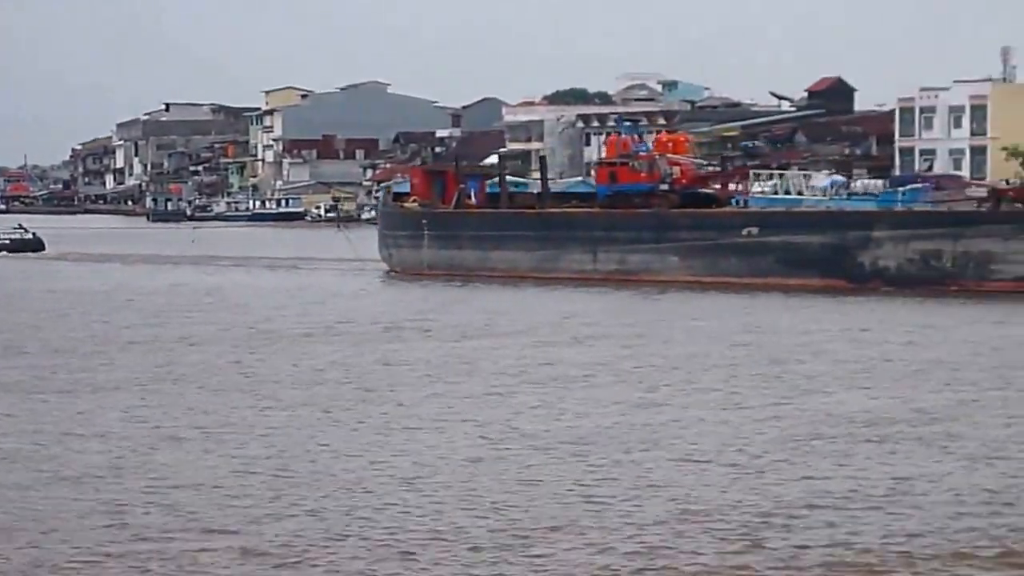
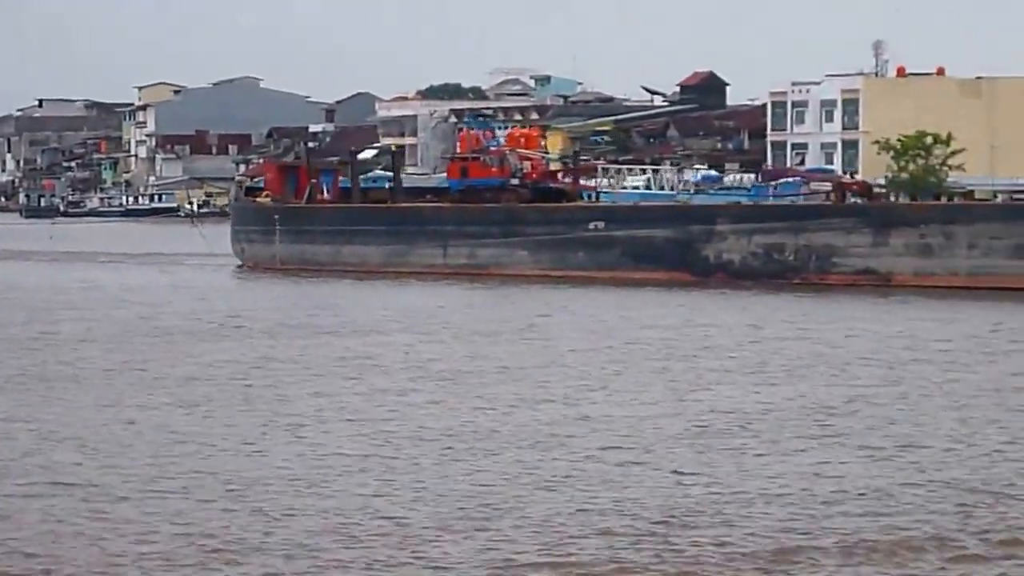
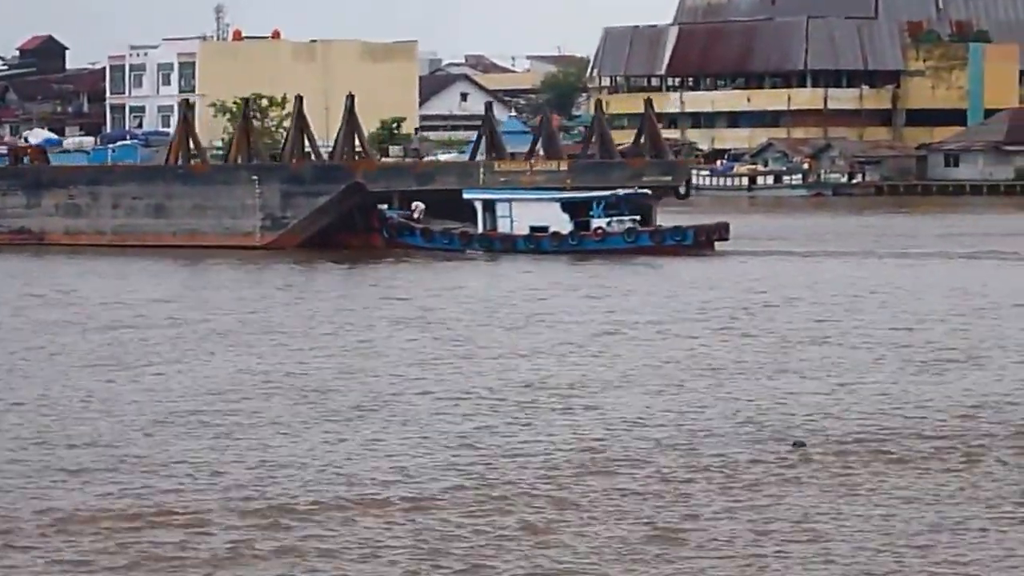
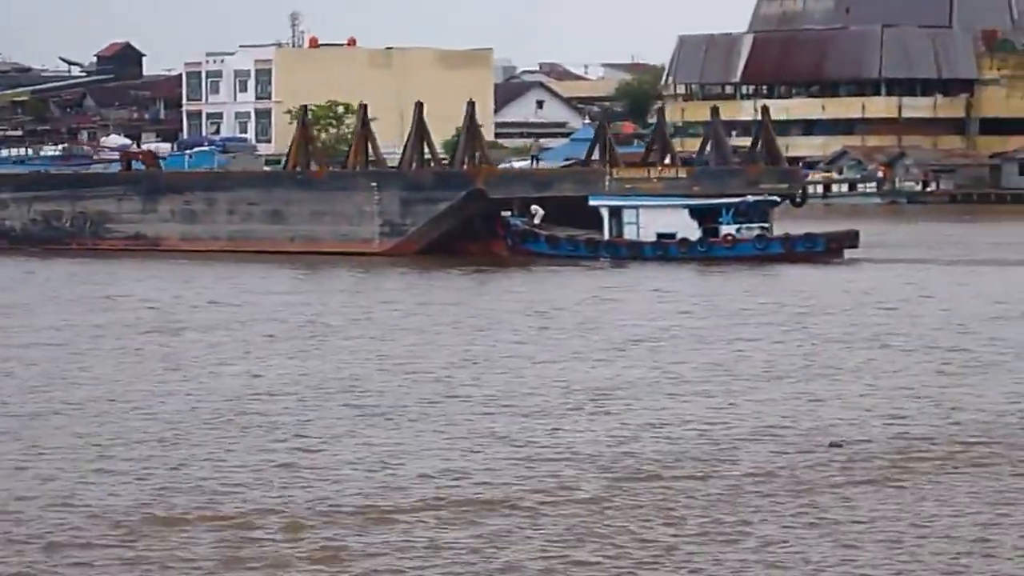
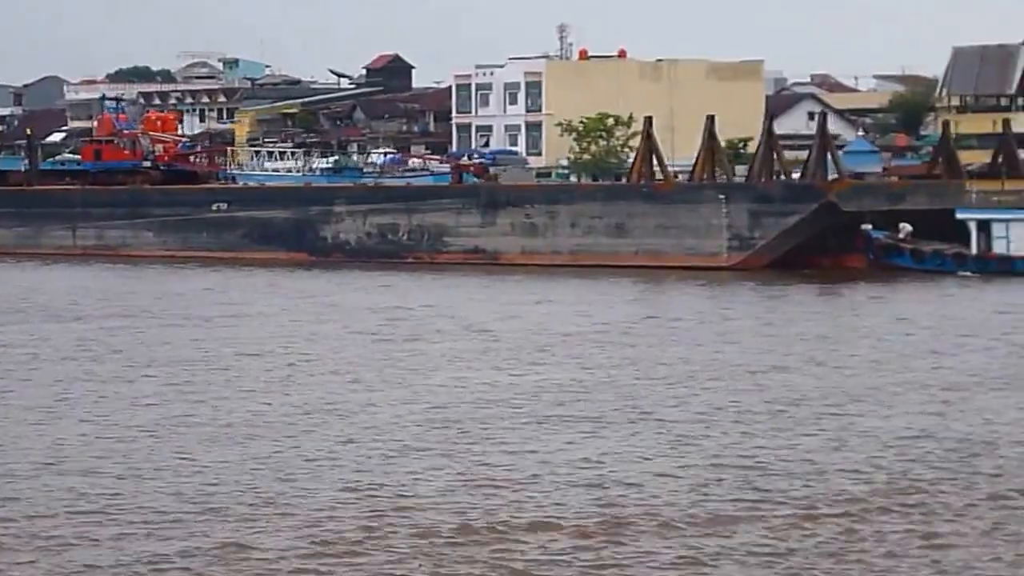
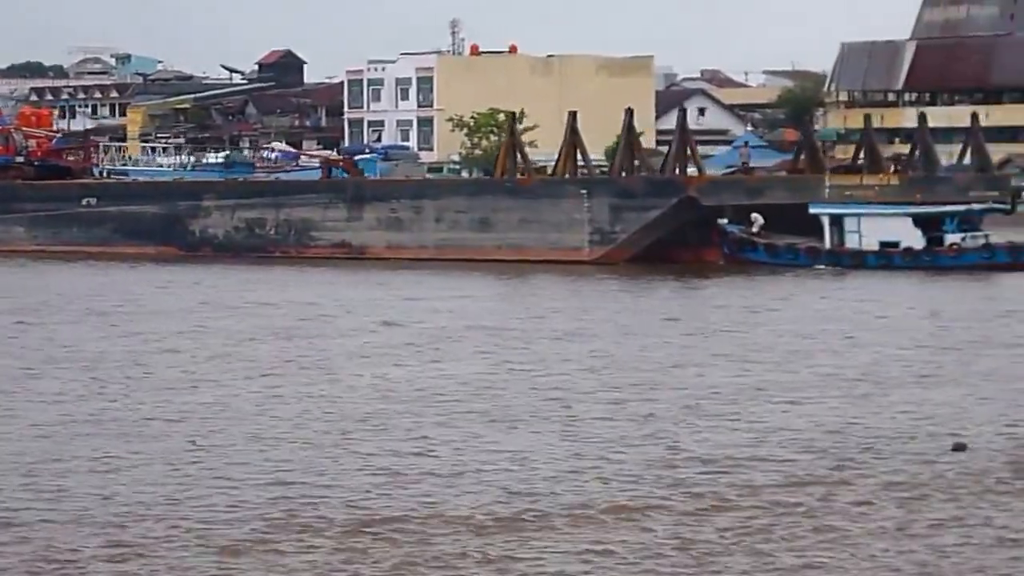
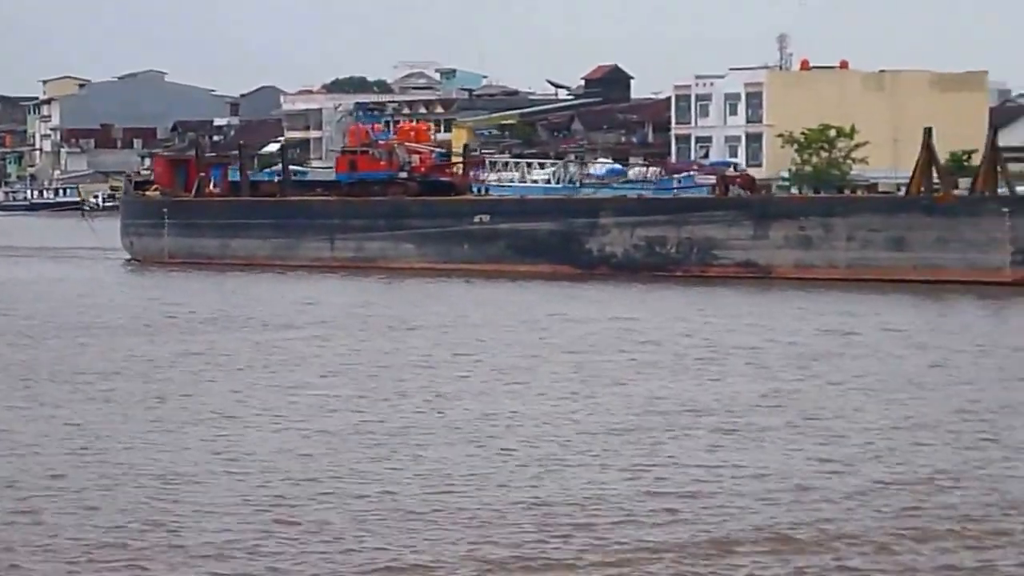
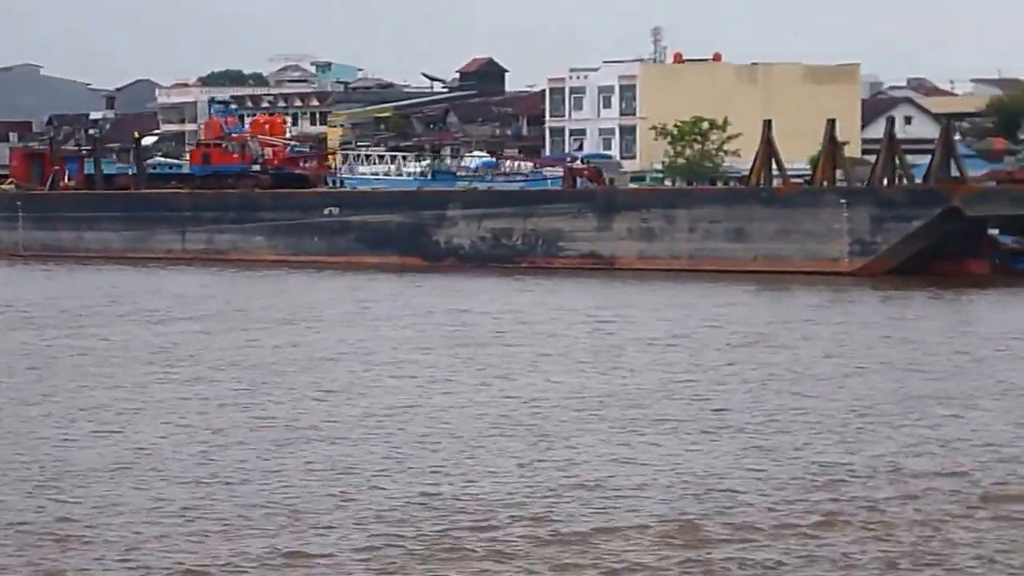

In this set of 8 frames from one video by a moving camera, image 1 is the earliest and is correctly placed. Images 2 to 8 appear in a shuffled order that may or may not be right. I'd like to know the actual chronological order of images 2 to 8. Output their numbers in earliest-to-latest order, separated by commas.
2, 7, 8, 5, 6, 4, 3
